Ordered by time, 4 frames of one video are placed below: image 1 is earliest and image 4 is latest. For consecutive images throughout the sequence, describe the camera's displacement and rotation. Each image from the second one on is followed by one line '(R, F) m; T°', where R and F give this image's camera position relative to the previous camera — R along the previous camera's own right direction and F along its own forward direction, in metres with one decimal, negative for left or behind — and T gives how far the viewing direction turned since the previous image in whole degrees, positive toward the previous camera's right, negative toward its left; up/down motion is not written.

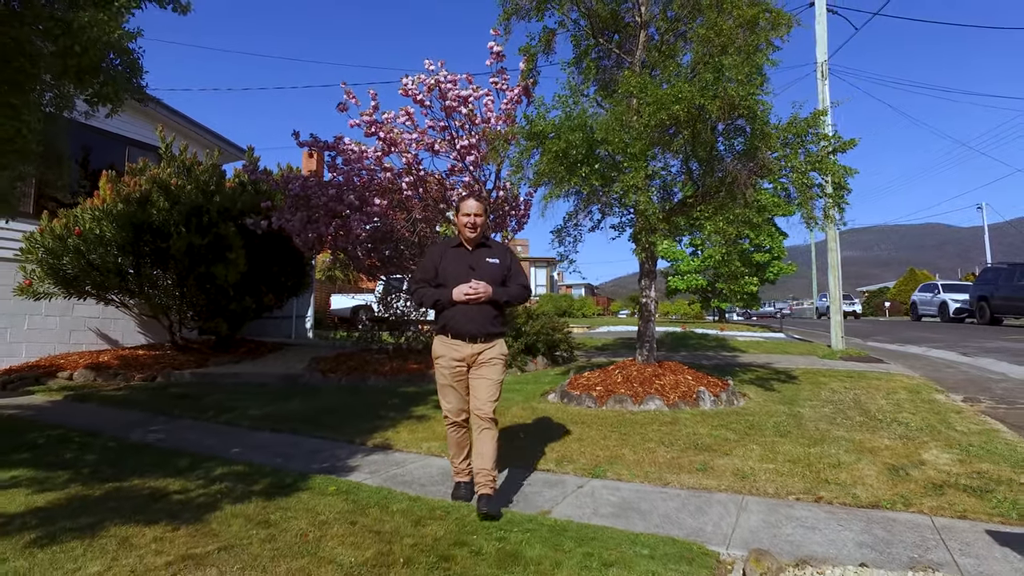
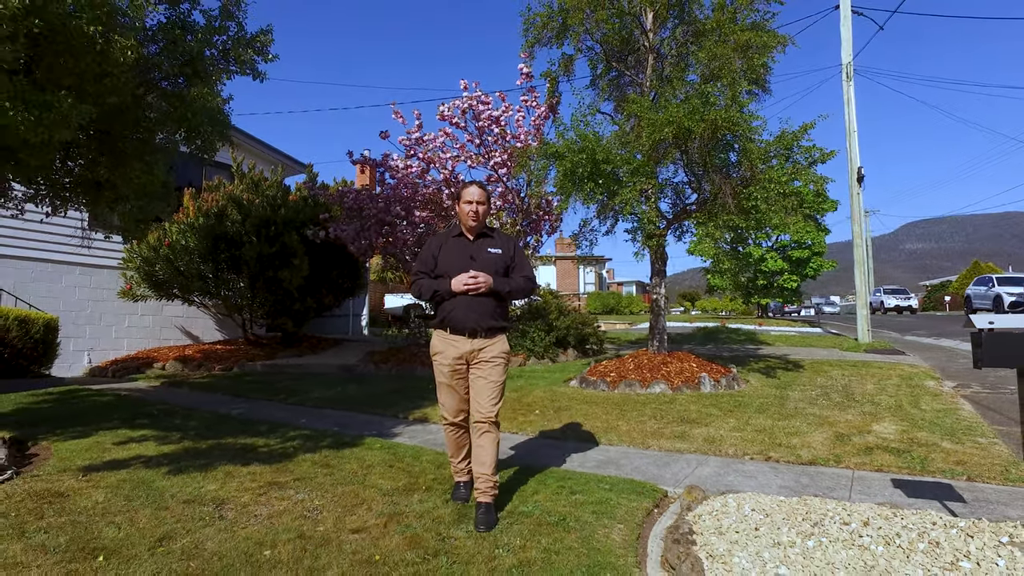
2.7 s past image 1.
(+0.4, -1.0) m; -5°
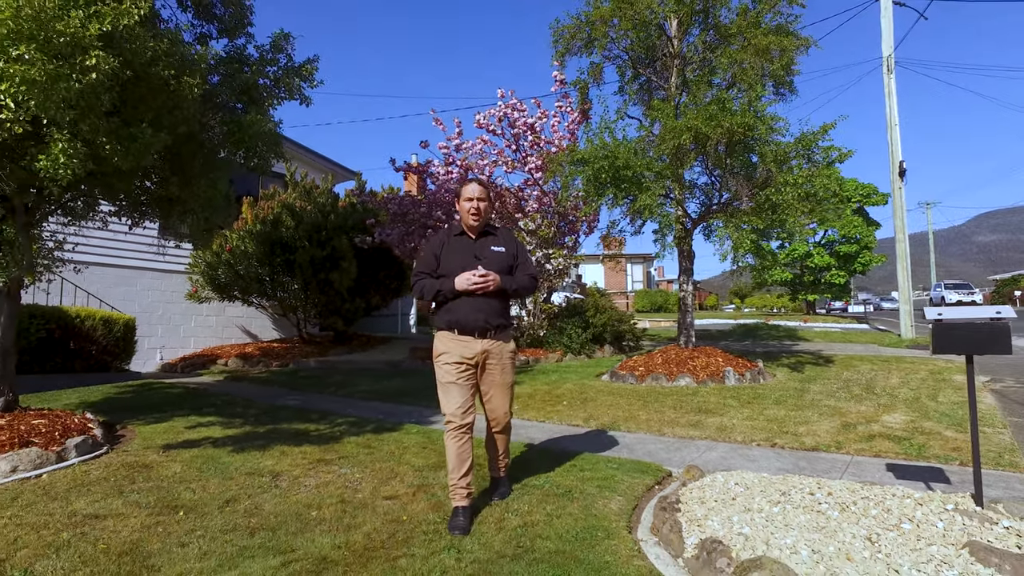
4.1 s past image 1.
(+0.2, -0.5) m; -4°
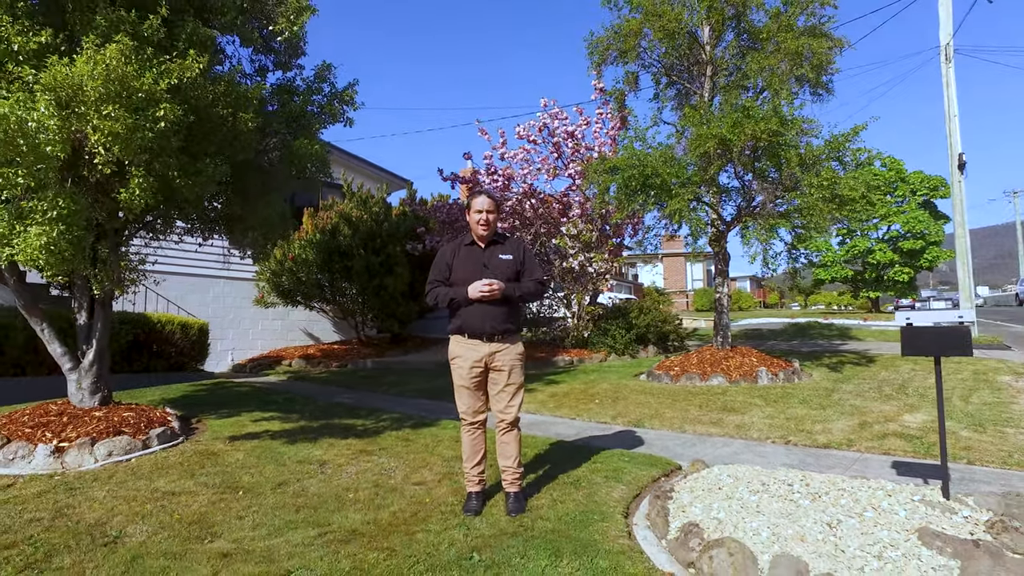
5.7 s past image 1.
(+0.3, -0.4) m; -5°
